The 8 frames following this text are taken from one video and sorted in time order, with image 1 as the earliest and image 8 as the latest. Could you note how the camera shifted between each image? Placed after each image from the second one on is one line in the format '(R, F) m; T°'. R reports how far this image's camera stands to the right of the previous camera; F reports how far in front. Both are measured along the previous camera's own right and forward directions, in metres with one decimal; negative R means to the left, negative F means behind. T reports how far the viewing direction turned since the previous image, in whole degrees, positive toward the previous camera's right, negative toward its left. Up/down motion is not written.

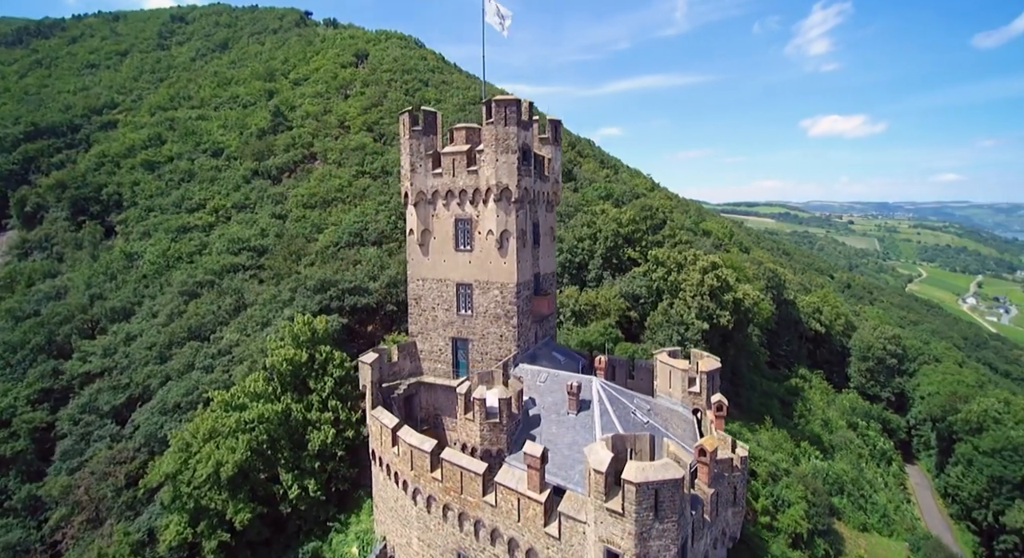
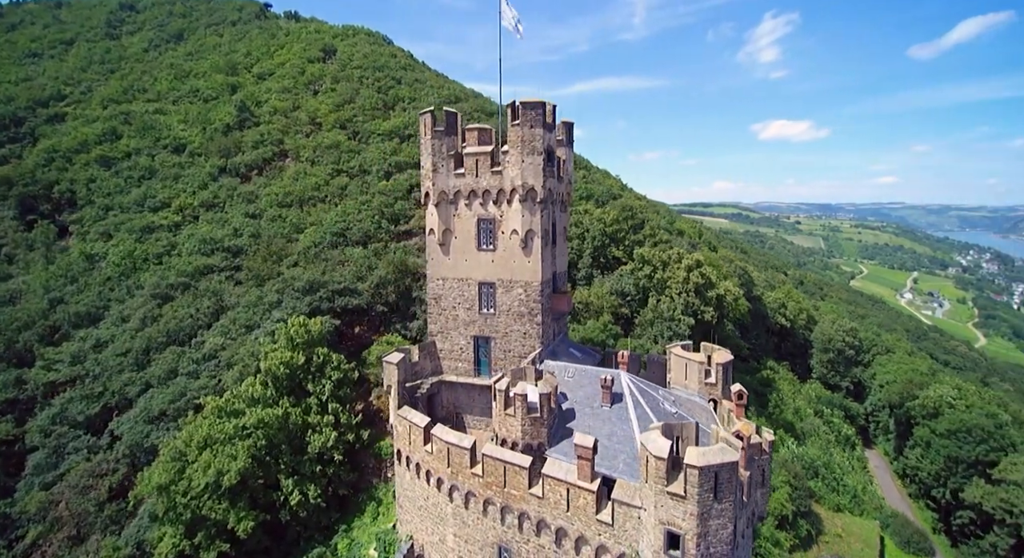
(-3.2, -0.4) m; +5°
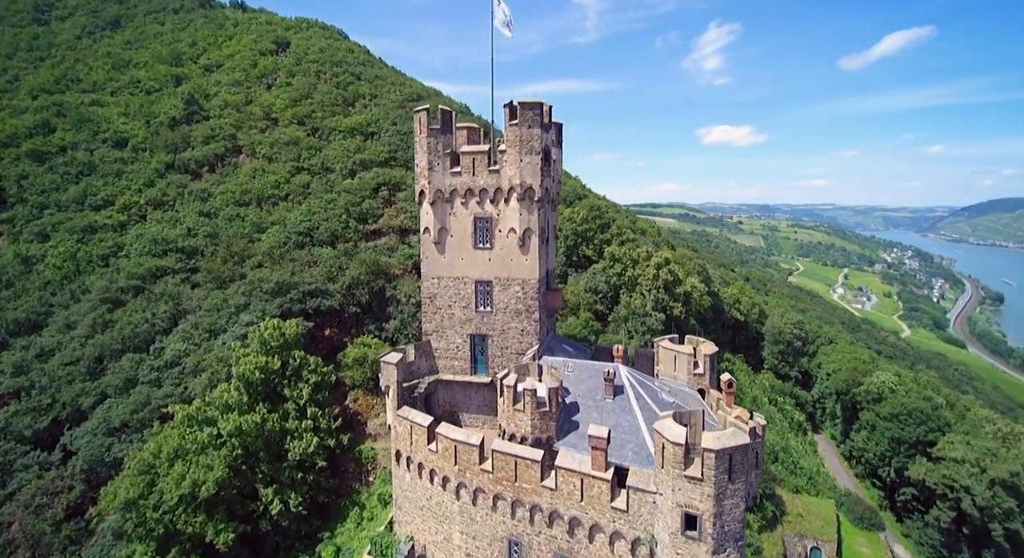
(-2.3, -0.2) m; +6°
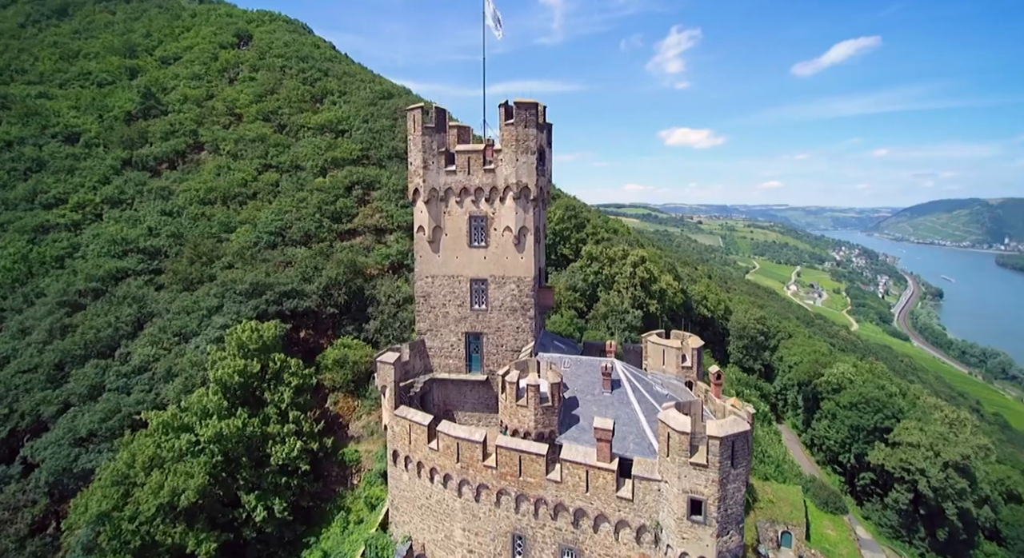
(-1.6, -0.2) m; +4°
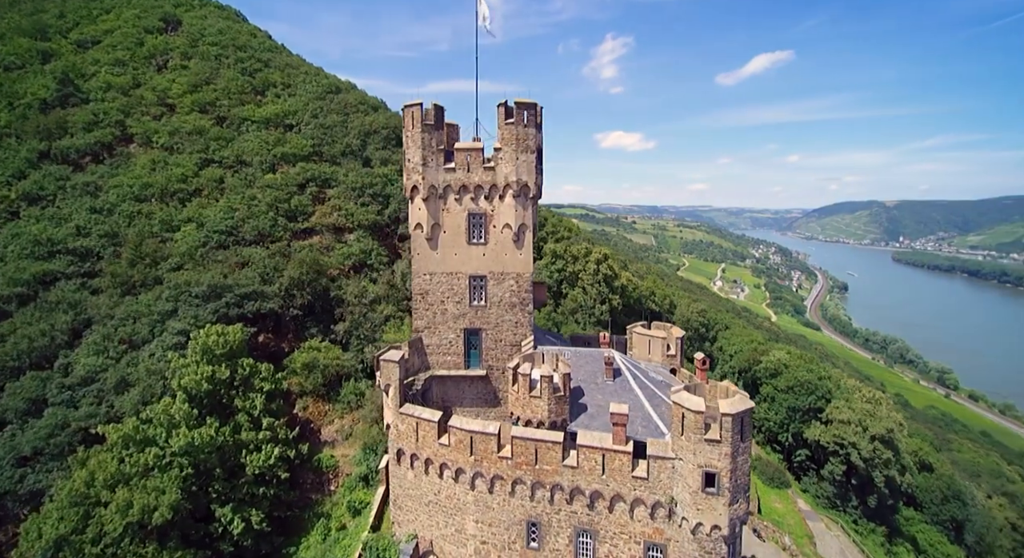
(-3.3, -0.3) m; +8°
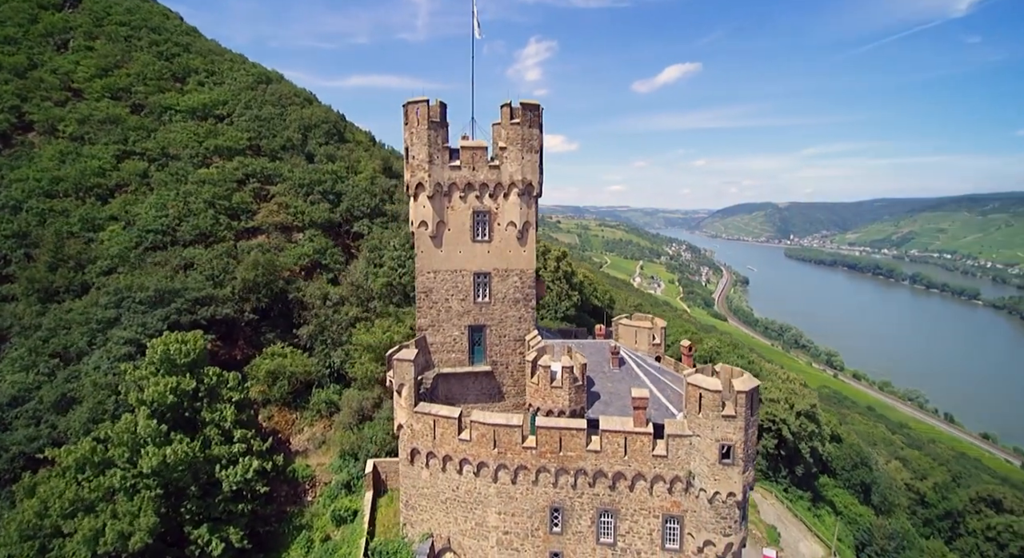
(-4.4, -0.2) m; +10°
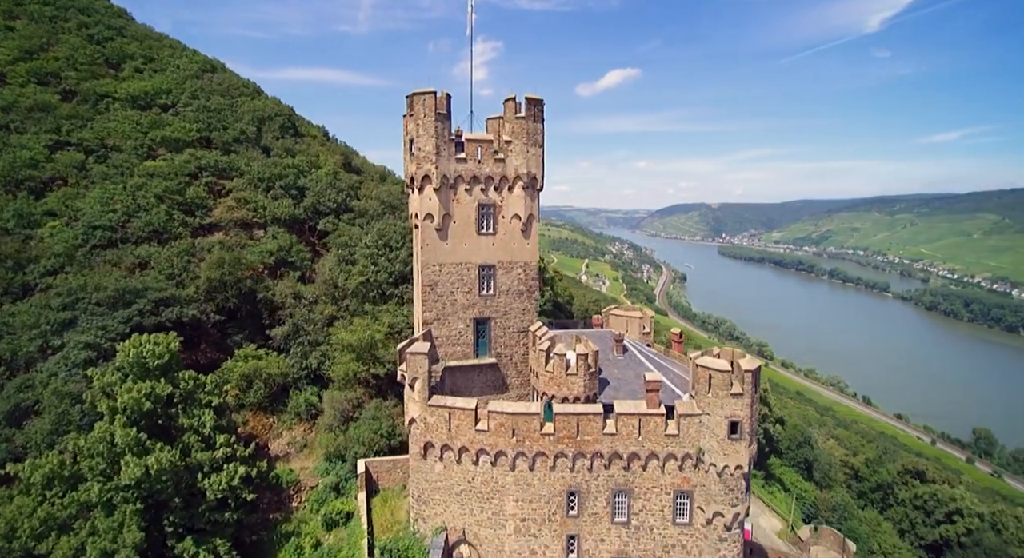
(-3.3, -0.1) m; +7°
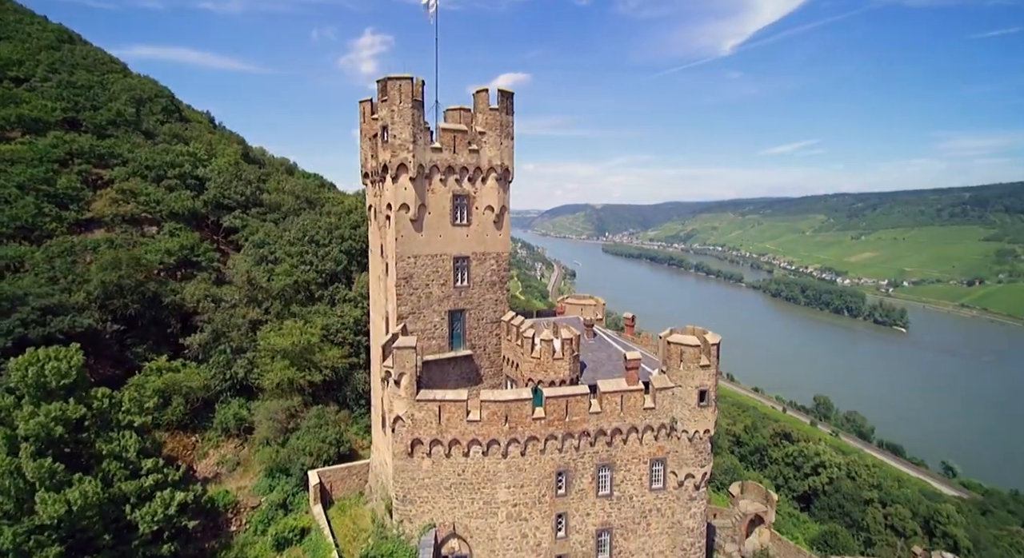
(-4.6, +0.3) m; +13°
